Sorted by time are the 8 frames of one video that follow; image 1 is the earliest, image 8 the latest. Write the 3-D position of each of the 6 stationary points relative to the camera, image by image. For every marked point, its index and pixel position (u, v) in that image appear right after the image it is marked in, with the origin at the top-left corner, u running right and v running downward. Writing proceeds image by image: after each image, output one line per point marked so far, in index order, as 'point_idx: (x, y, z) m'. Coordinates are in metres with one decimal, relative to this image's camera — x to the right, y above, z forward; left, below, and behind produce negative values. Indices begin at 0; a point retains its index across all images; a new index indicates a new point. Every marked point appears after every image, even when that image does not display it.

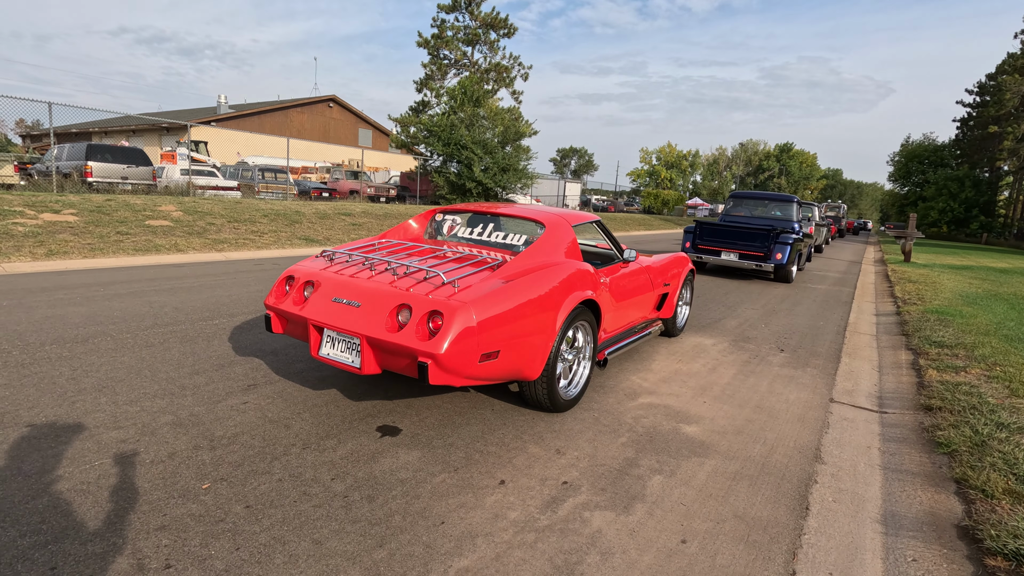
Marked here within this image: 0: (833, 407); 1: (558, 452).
0: (+2.7, -1.0, +4.5) m
1: (+0.3, -1.0, +3.3) m
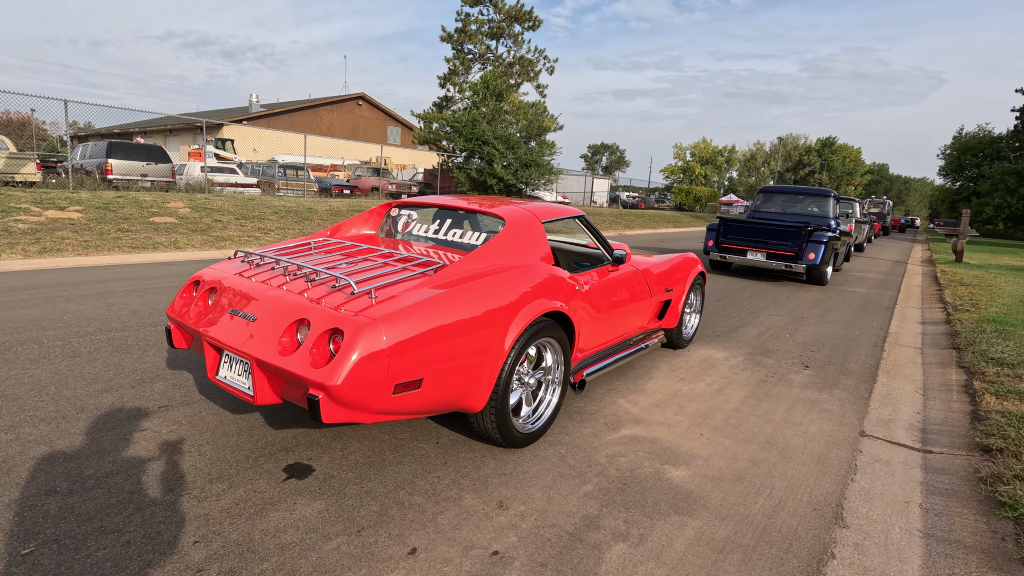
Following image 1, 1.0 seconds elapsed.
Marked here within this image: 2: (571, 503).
0: (+2.4, -1.1, +3.7) m
1: (-0.1, -1.1, +2.6) m
2: (+0.3, -1.1, +2.7) m
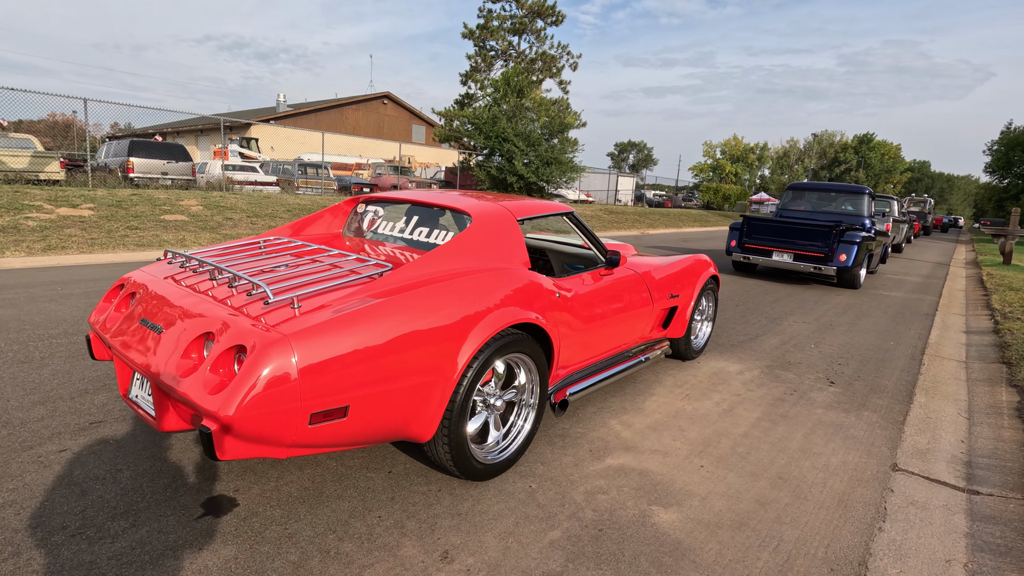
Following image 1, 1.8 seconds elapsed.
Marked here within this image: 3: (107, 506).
0: (+2.3, -1.1, +3.1) m
1: (-0.3, -1.1, +2.2) m
2: (+0.1, -1.1, +2.3) m
3: (-1.8, -1.0, +2.4) m
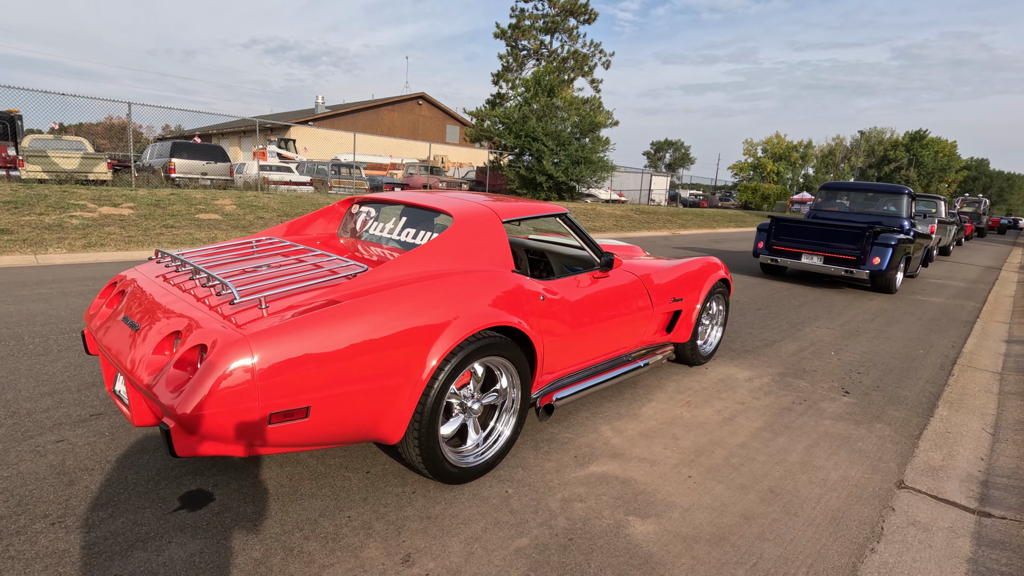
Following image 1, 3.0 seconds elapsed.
0: (+2.1, -1.2, +3.0) m
1: (-0.5, -1.1, +2.2) m
2: (-0.1, -1.2, +2.2) m
3: (-2.0, -1.0, +2.5) m
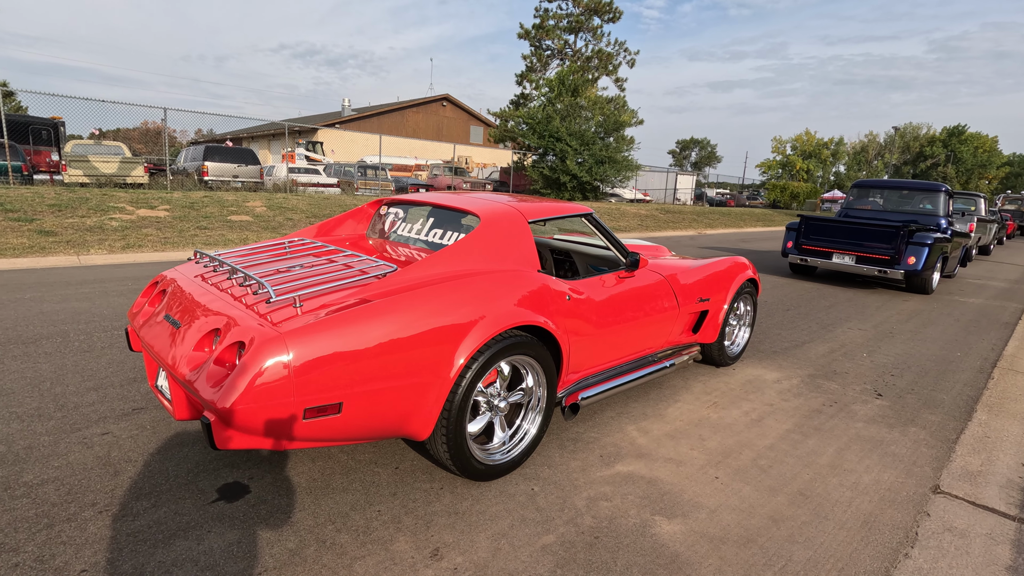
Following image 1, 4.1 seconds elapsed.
0: (+2.3, -1.2, +2.9) m
1: (-0.3, -1.1, +2.3) m
2: (0.0, -1.2, +2.3) m
3: (-1.8, -1.0, +2.6) m
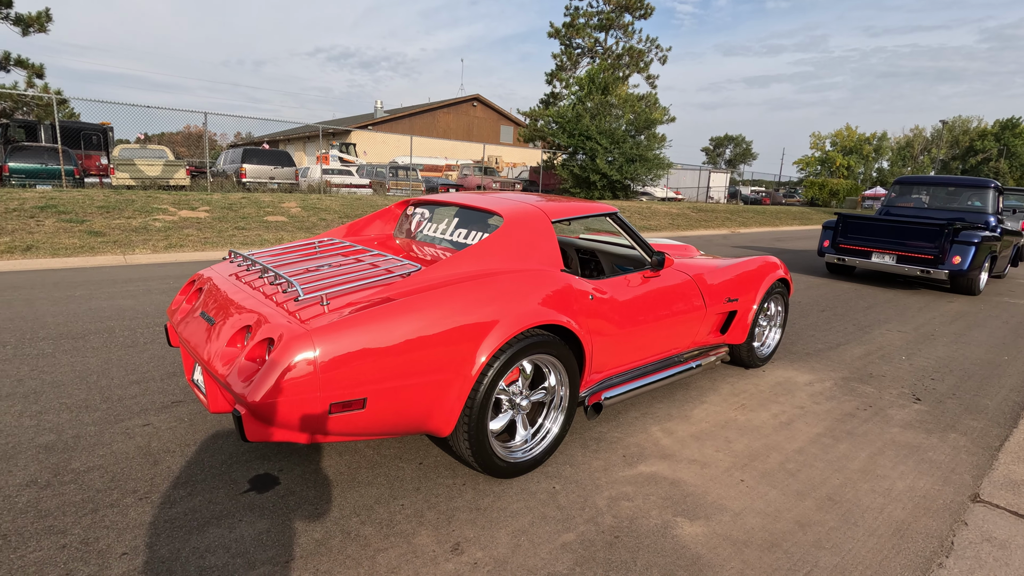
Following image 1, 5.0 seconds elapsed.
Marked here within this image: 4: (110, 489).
0: (+2.4, -1.2, +2.8) m
1: (-0.3, -1.1, +2.3) m
2: (+0.1, -1.1, +2.3) m
3: (-1.7, -1.0, +2.7) m
4: (-1.9, -1.0, +2.6) m
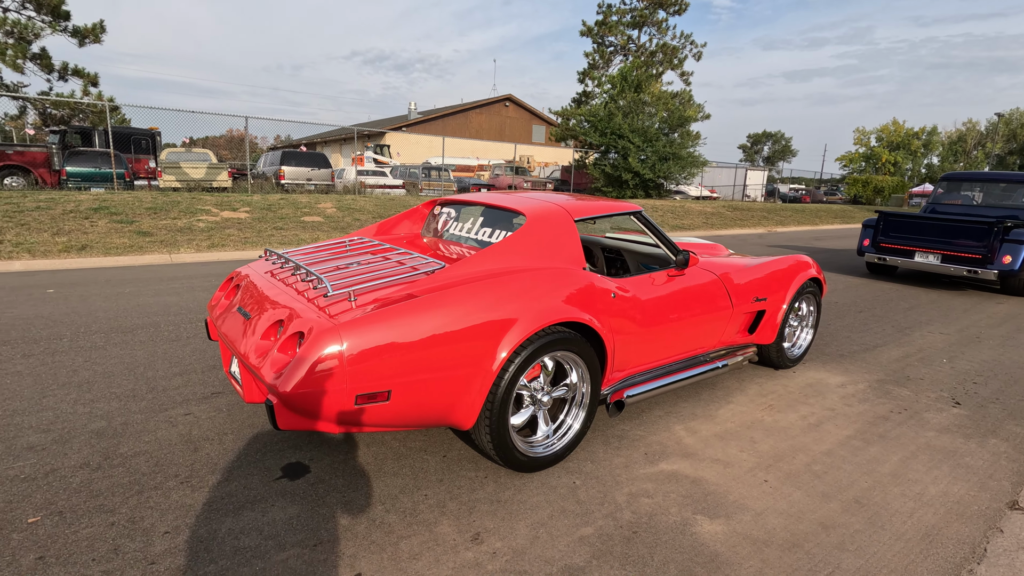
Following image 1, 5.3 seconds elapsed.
0: (+2.5, -1.2, +2.7) m
1: (-0.2, -1.1, +2.4) m
2: (+0.2, -1.1, +2.3) m
3: (-1.6, -0.9, +2.9) m
4: (-1.8, -0.9, +2.7) m
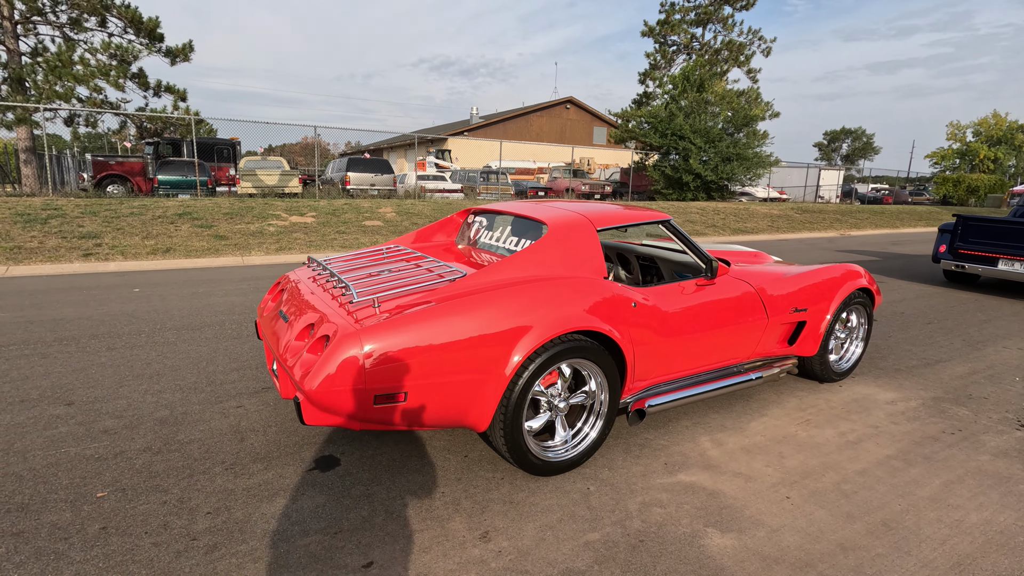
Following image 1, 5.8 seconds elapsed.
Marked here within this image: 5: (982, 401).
0: (+2.6, -1.3, +2.5) m
1: (-0.1, -1.2, +2.5) m
2: (+0.2, -1.2, +2.4) m
3: (-1.5, -1.0, +3.1) m
4: (-1.7, -1.0, +3.0) m
5: (+3.8, -0.9, +4.3) m
